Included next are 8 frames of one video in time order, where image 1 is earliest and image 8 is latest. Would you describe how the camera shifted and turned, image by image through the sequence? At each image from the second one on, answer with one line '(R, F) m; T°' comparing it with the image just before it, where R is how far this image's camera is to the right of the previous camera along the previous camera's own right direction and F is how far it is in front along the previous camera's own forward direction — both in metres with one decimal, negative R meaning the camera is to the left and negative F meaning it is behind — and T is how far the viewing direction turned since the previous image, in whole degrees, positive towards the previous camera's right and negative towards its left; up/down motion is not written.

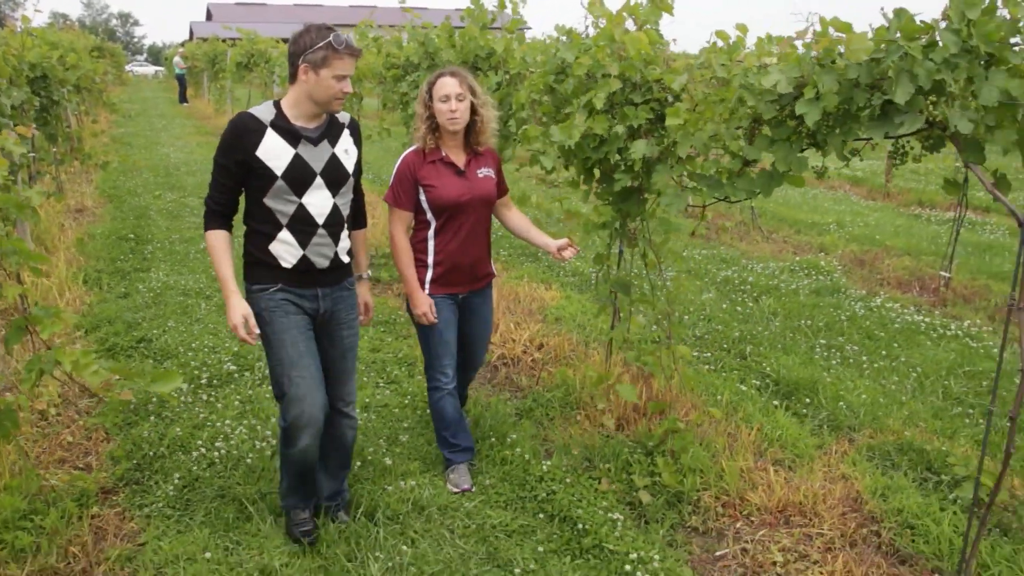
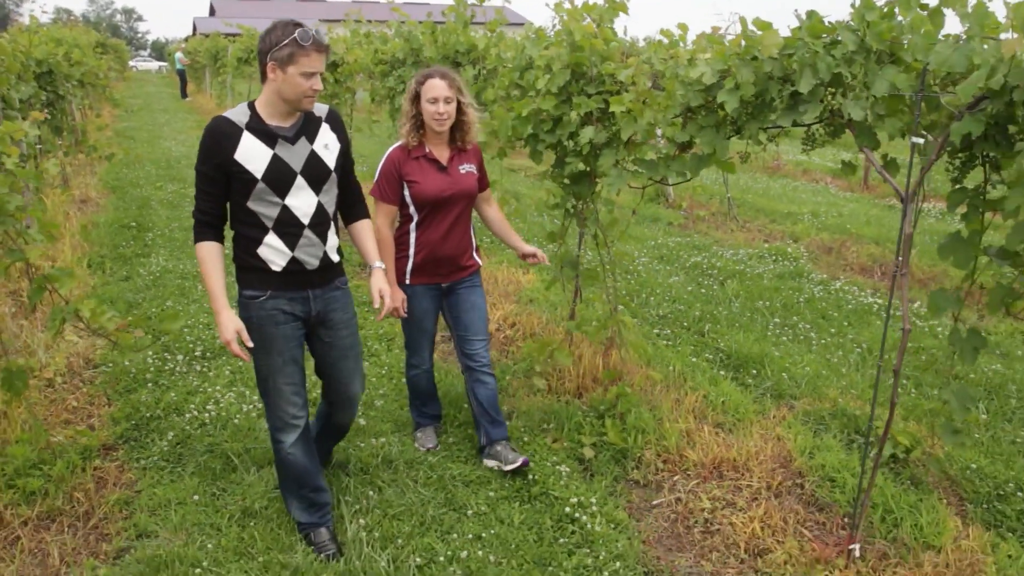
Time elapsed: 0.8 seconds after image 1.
(+0.2, -0.4) m; 0°
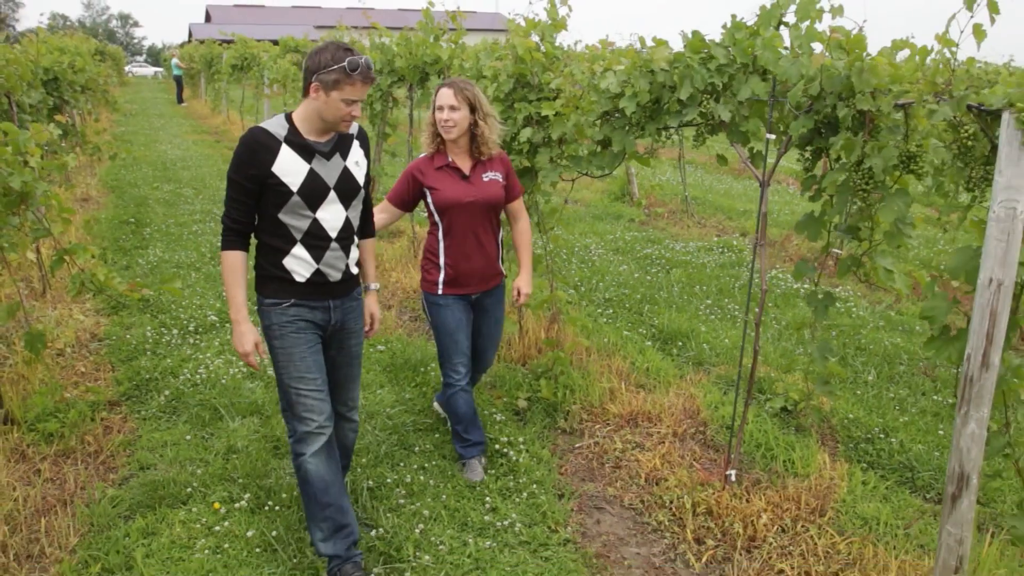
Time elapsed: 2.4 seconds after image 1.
(+0.3, -0.7) m; 0°
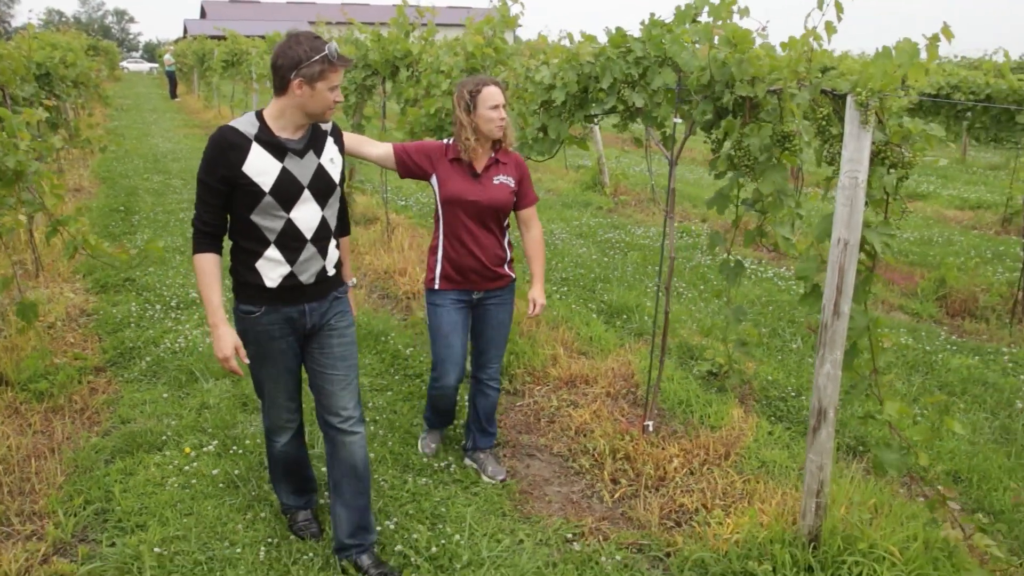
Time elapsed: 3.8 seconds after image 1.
(+0.3, -0.5) m; 0°
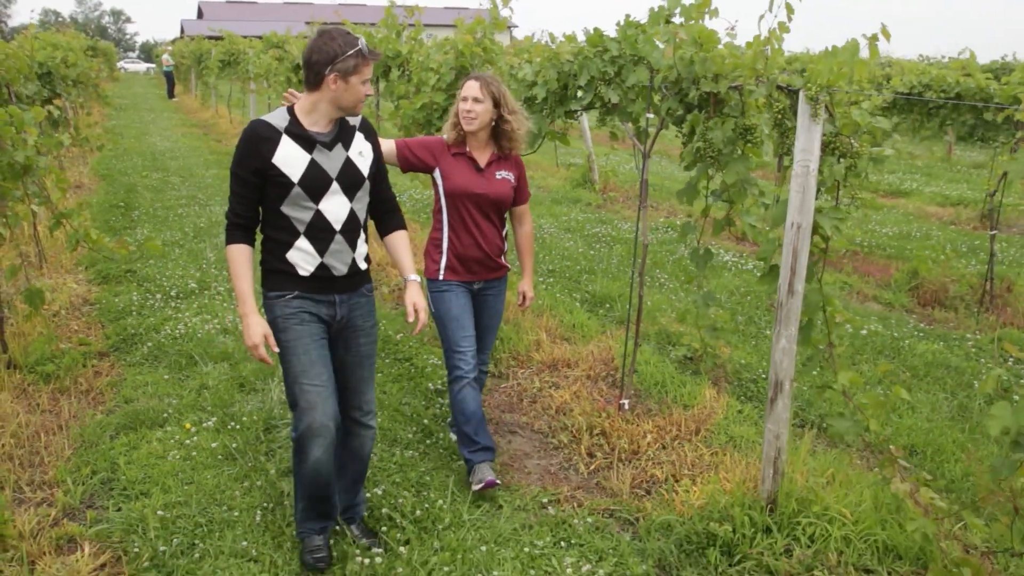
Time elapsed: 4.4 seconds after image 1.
(+0.1, -0.2) m; 0°
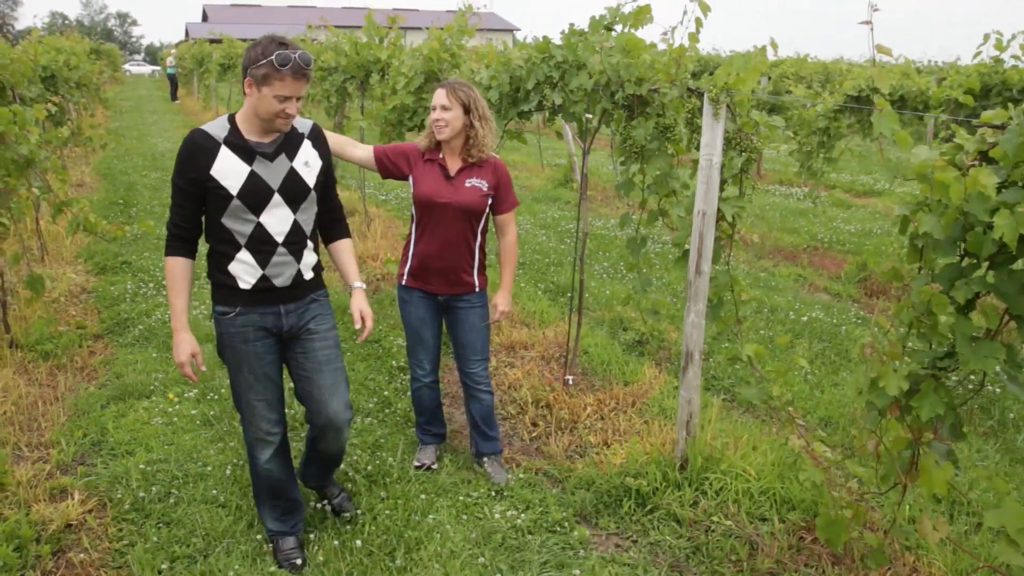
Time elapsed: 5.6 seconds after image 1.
(+0.3, -0.4) m; 0°
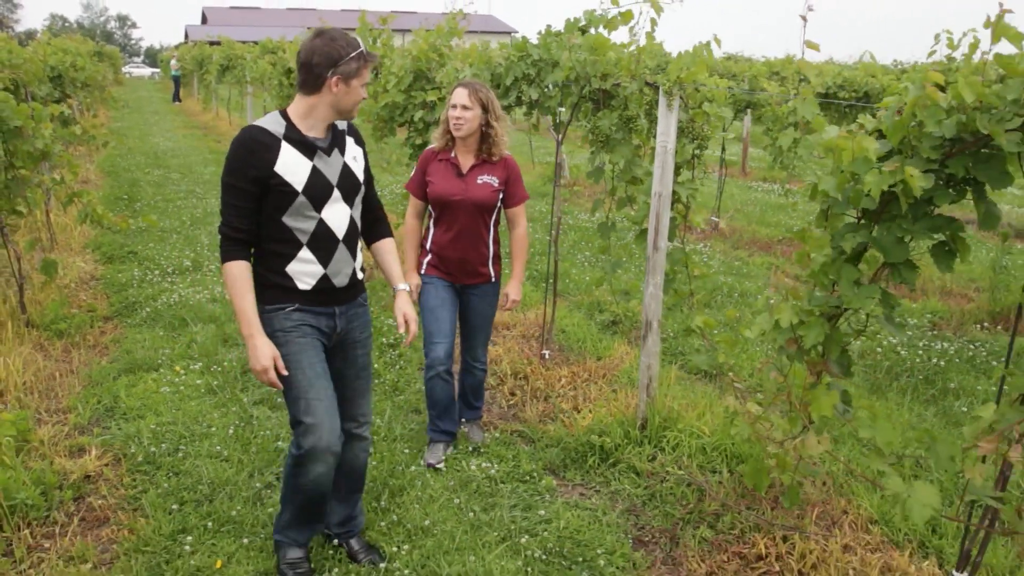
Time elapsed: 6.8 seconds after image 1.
(+0.1, -0.4) m; 0°
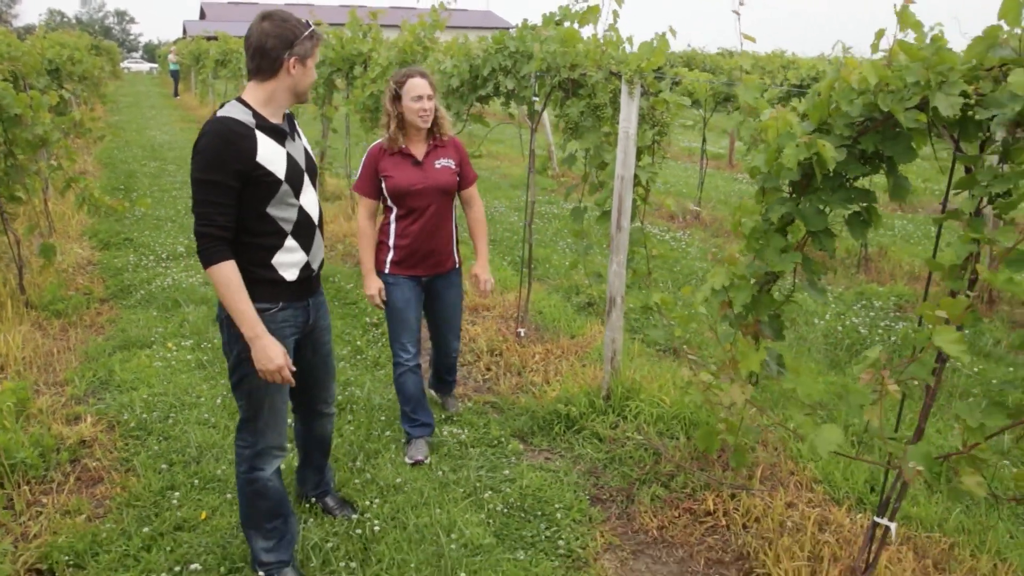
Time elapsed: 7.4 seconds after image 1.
(+0.2, -0.3) m; 0°
